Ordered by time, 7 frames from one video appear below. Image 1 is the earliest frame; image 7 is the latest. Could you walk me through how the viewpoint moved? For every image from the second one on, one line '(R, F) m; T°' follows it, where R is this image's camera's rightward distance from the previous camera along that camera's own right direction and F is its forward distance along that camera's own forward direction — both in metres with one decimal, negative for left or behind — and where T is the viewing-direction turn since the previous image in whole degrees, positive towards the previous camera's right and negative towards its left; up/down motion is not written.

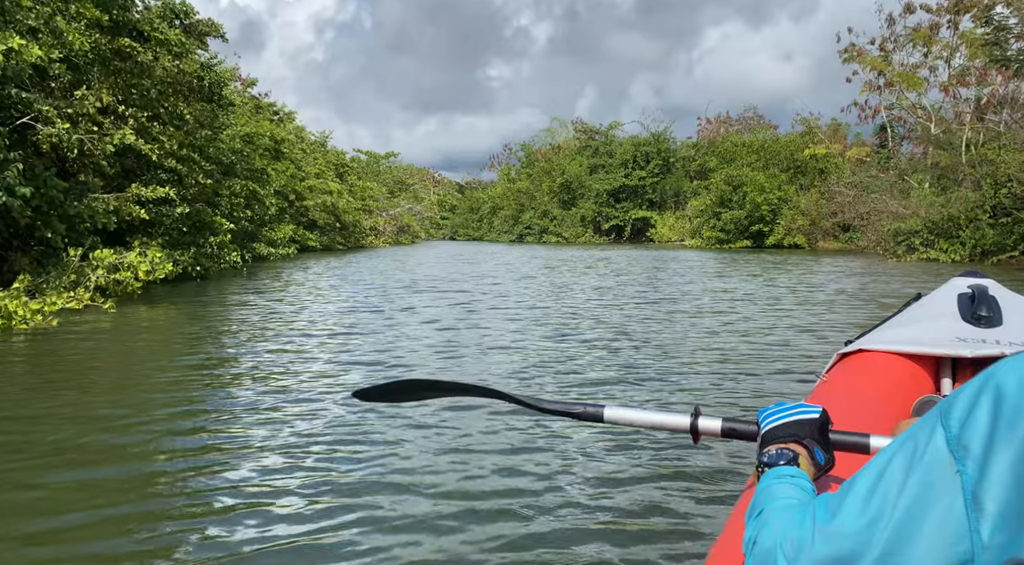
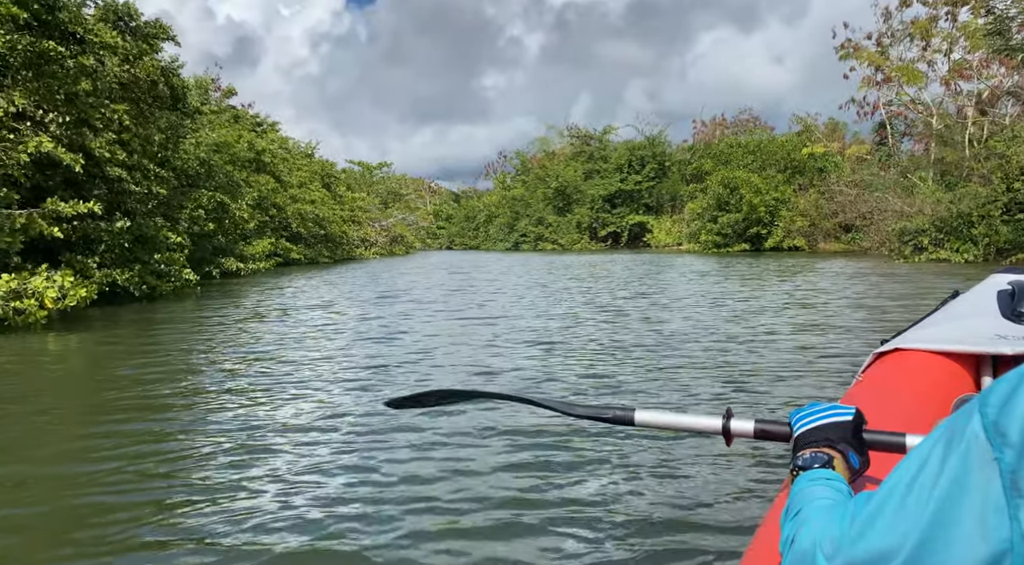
(+0.2, +0.8) m; 0°
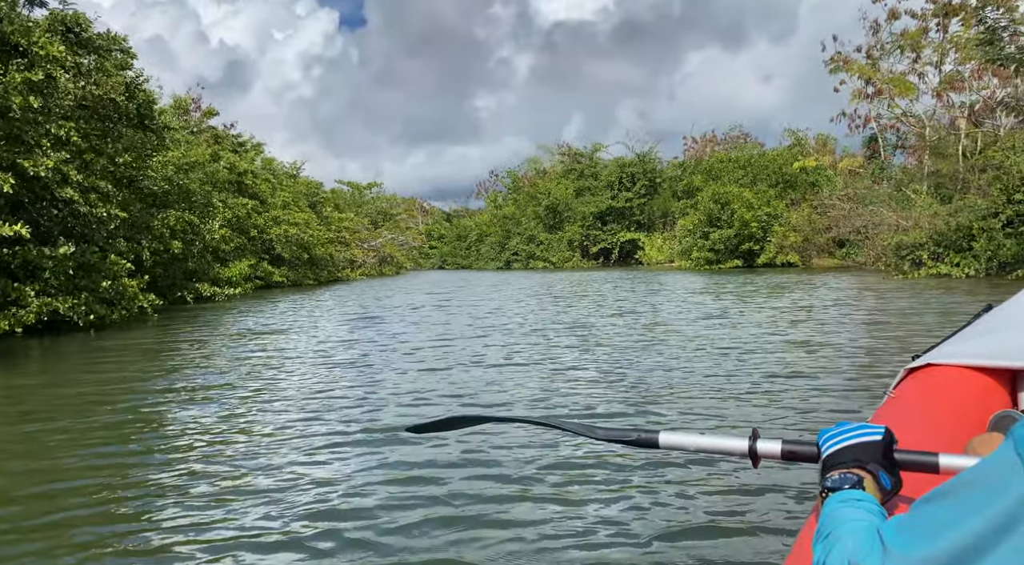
(+0.1, +0.5) m; 0°
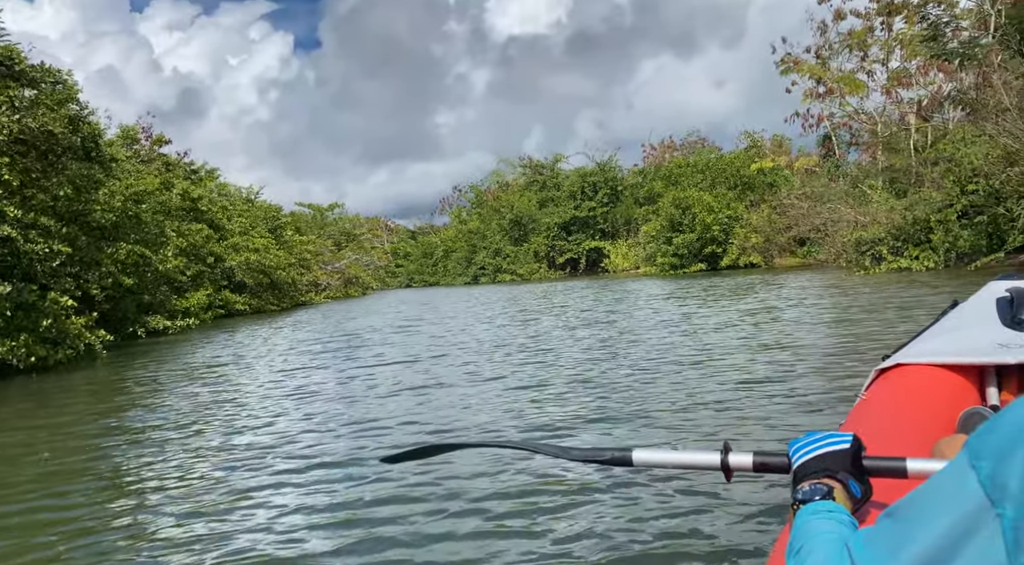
(+0.1, +0.1) m; +2°
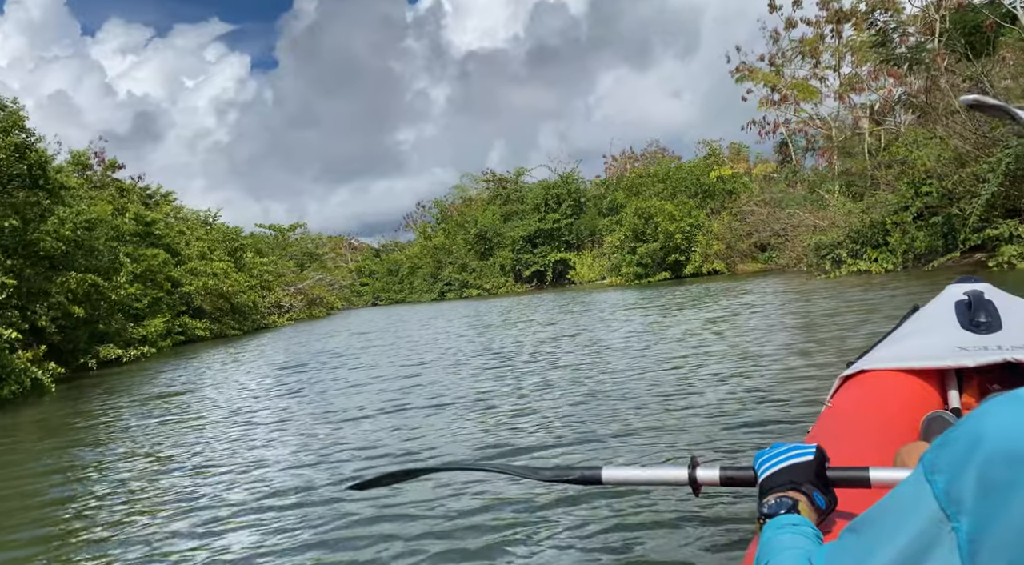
(+0.1, +0.1) m; +2°
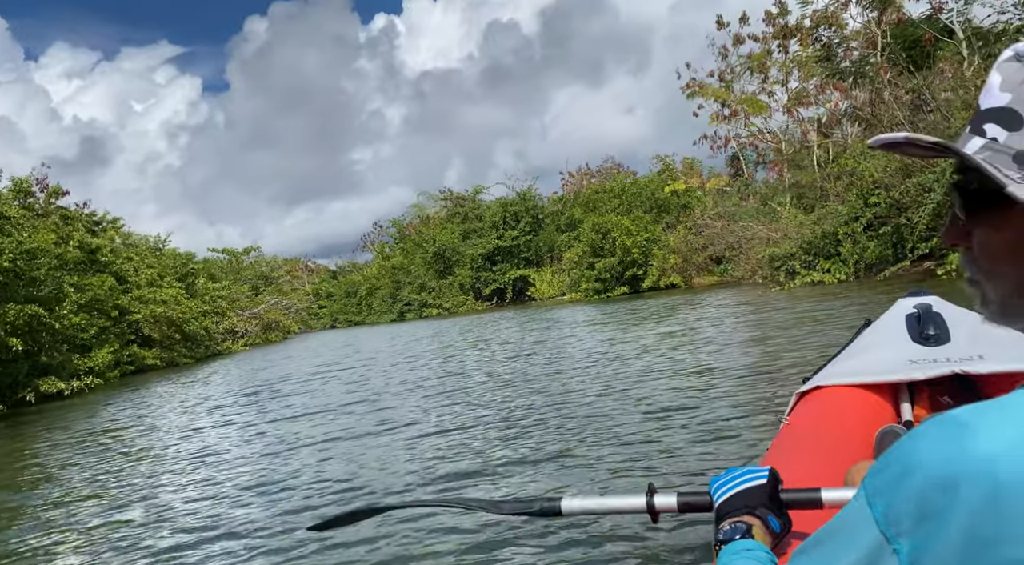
(+0.1, +0.1) m; +3°
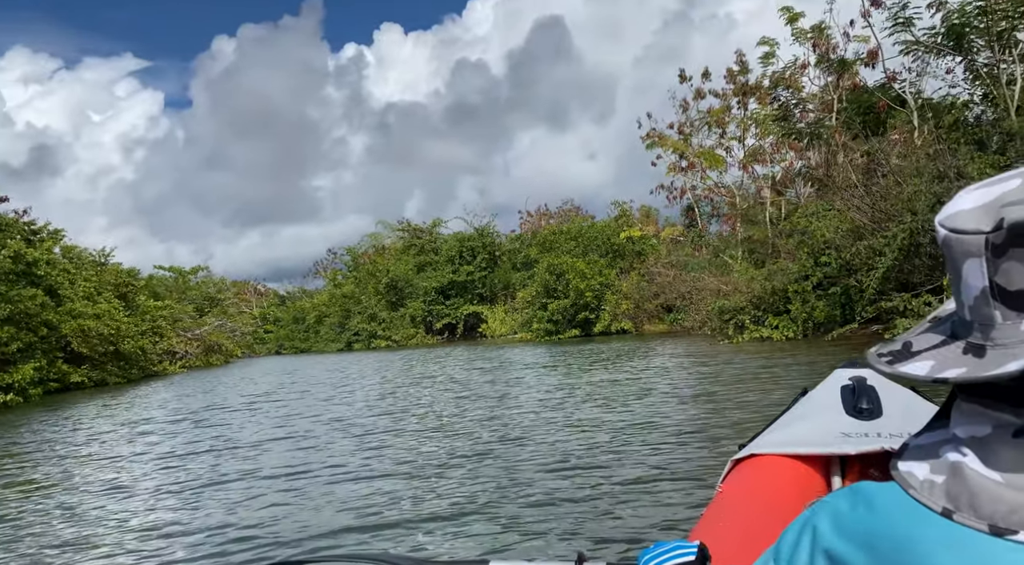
(+0.1, +0.3) m; +3°
